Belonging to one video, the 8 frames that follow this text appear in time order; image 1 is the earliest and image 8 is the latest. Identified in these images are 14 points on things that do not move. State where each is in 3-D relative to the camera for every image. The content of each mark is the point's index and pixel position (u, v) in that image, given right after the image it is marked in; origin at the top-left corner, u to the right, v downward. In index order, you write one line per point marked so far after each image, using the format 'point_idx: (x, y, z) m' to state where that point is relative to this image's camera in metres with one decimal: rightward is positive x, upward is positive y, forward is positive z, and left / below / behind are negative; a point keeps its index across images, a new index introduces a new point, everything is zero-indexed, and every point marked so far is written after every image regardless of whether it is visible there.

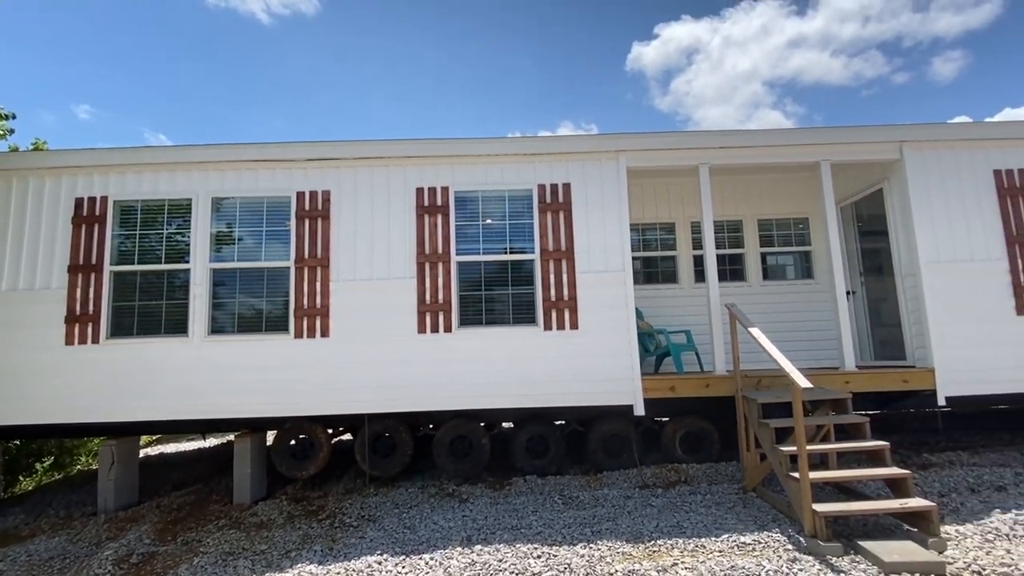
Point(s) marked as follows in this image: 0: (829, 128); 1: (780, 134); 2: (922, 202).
0: (+2.7, +1.4, +4.8) m
1: (+2.4, +1.3, +4.8) m
2: (+3.5, +0.7, +4.7) m
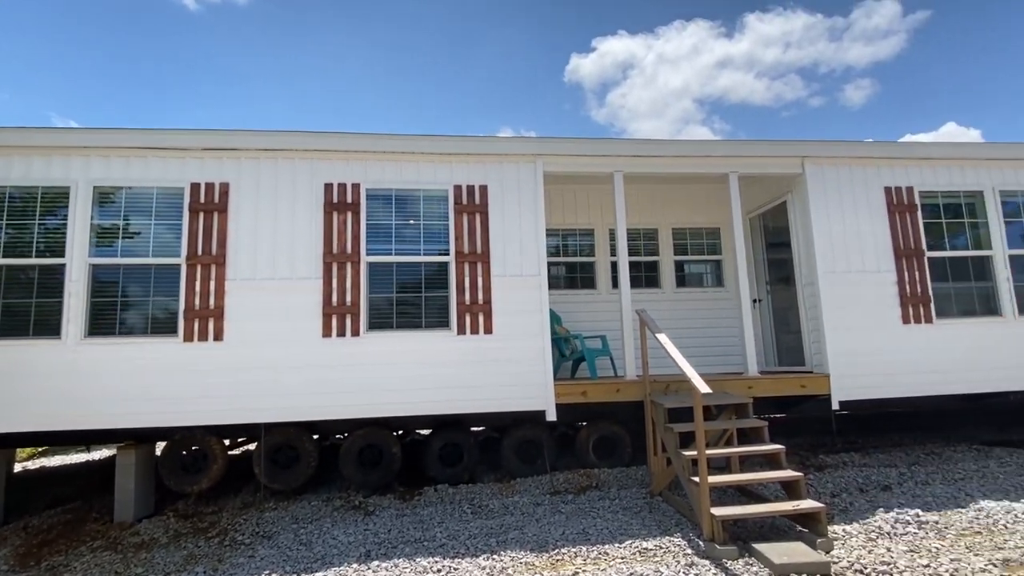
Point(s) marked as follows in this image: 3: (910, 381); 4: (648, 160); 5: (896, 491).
0: (+2.0, +1.3, +4.9) m
1: (+1.6, +1.2, +4.9) m
2: (+2.7, +0.6, +4.9) m
3: (+3.4, -0.8, +4.8) m
4: (+1.2, +1.1, +4.9) m
5: (+3.0, -1.6, +4.3) m
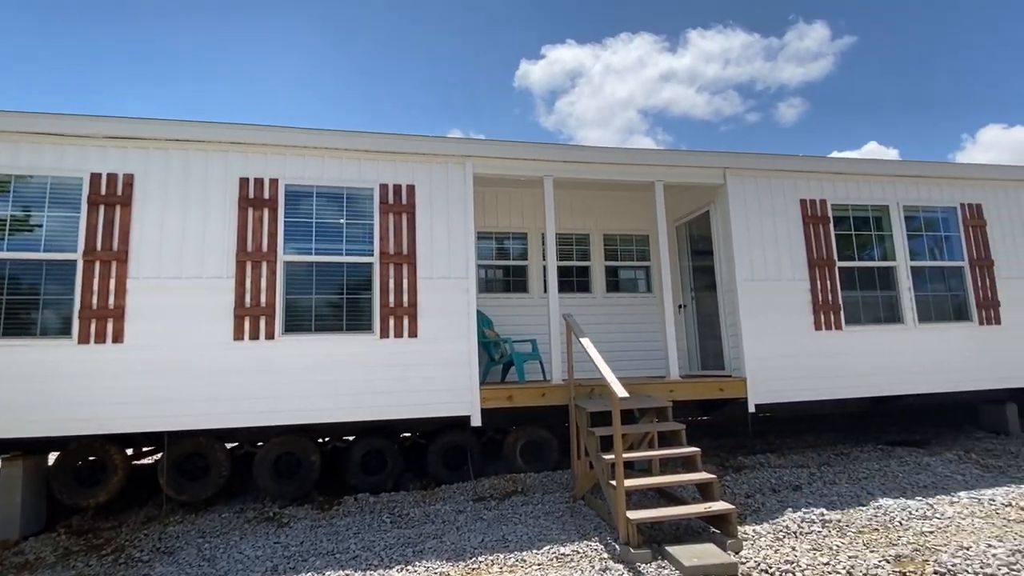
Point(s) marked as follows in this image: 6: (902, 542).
0: (+1.4, +1.2, +5.0) m
1: (+1.0, +1.2, +5.0) m
2: (+2.1, +0.6, +5.1) m
3: (+2.8, -0.9, +5.1) m
4: (+0.6, +1.1, +4.9) m
5: (+2.3, -1.6, +4.5) m
6: (+2.4, -1.6, +3.5) m
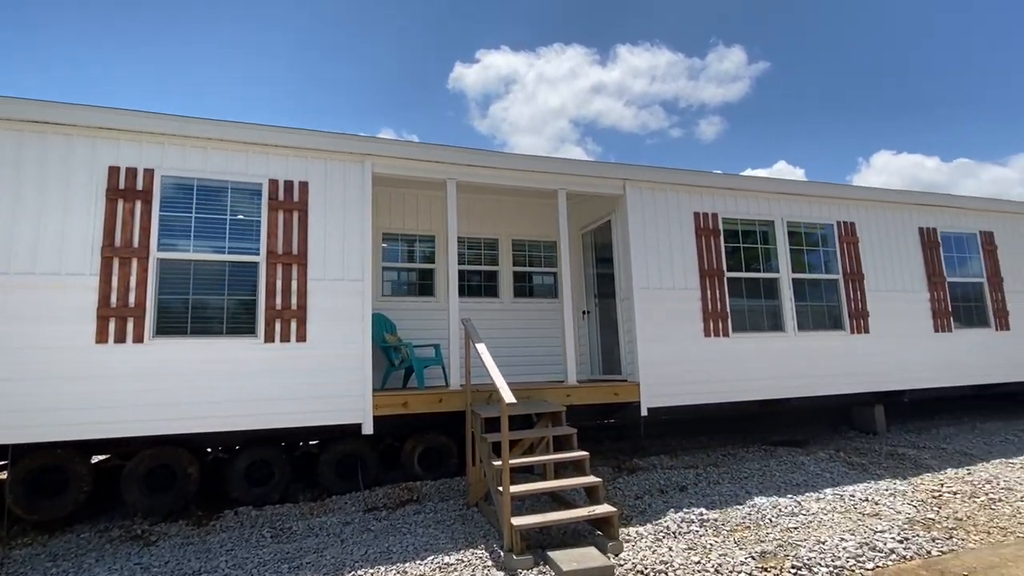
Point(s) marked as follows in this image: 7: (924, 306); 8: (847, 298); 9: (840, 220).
0: (+0.5, +1.2, +5.1) m
1: (+0.2, +1.1, +5.0) m
2: (+1.2, +0.5, +5.3) m
3: (+1.9, -1.0, +5.3) m
4: (-0.3, +1.0, +4.9) m
5: (+1.5, -1.7, +4.7) m
6: (+1.7, -1.7, +3.7) m
7: (+4.8, -0.2, +6.5) m
8: (+3.6, -0.1, +6.1) m
9: (+3.6, +0.8, +6.2) m
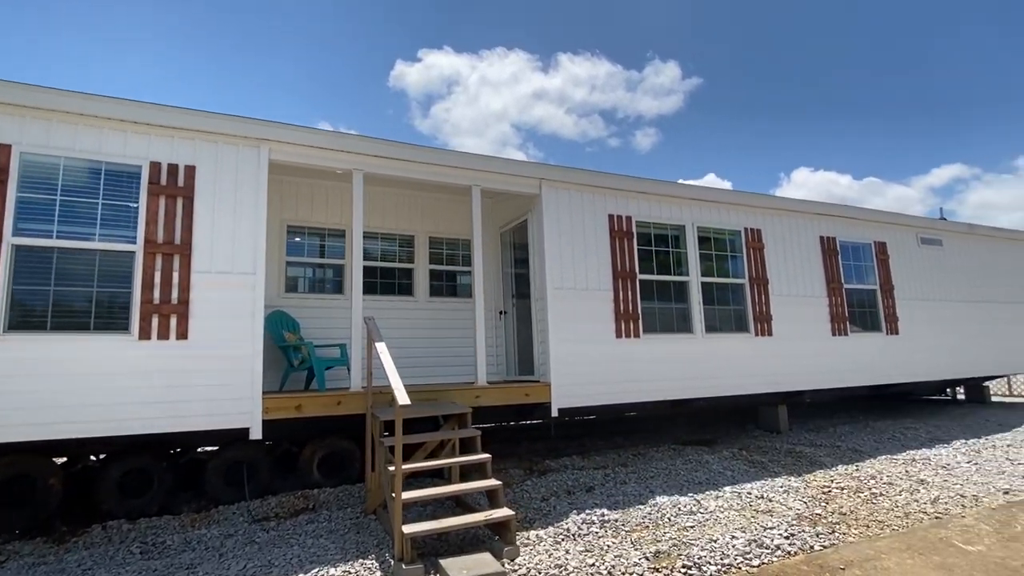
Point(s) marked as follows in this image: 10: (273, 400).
0: (-0.3, +1.2, +5.0) m
1: (-0.6, +1.2, +4.8) m
2: (+0.4, +0.5, +5.2) m
3: (+1.0, -1.0, +5.3) m
4: (-1.0, +1.1, +4.7) m
5: (+0.7, -1.7, +4.6) m
6: (+1.0, -1.7, +3.7) m
7: (+3.8, -0.3, +6.8) m
8: (+2.7, -0.2, +6.3) m
9: (+2.7, +0.7, +6.4) m
10: (-1.8, -0.8, +4.1) m
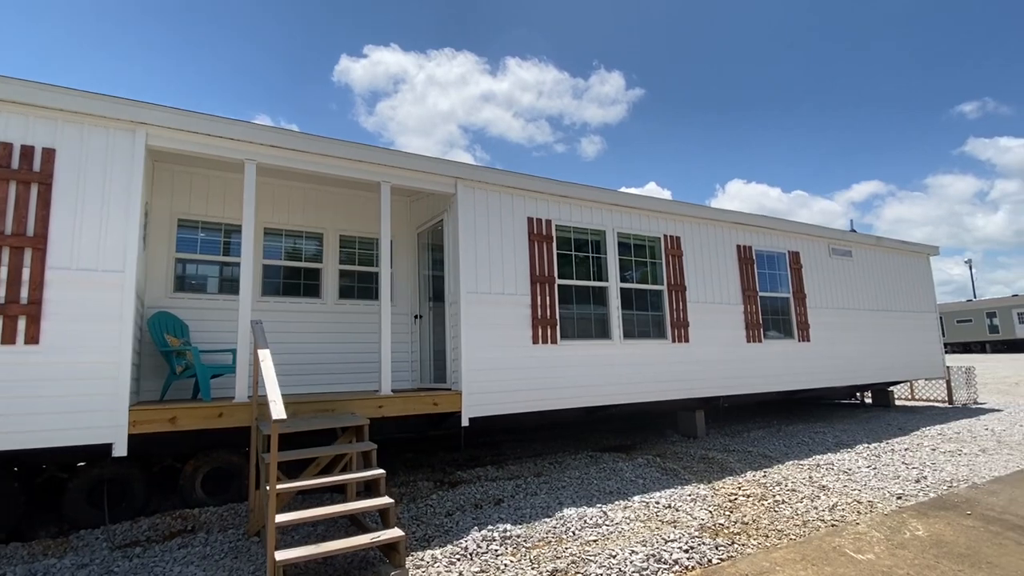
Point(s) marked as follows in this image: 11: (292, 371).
0: (-1.0, +1.2, +4.7) m
1: (-1.3, +1.1, +4.6) m
2: (-0.4, +0.5, +5.0) m
3: (+0.2, -1.0, +5.2) m
4: (-1.7, +1.1, +4.4) m
5: (-0.1, -1.7, +4.5) m
6: (+0.3, -1.7, +3.6) m
7: (+2.8, -0.4, +6.9) m
8: (+1.8, -0.2, +6.3) m
9: (+1.8, +0.6, +6.5) m
10: (-2.5, -0.8, +3.7) m
11: (-2.1, -0.8, +5.3) m
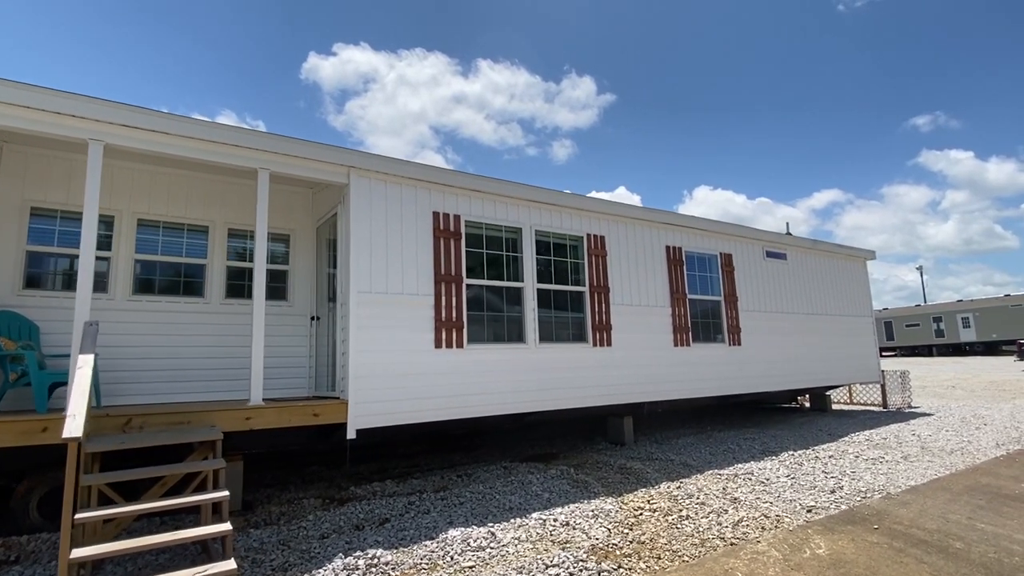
0: (-1.9, +1.2, +4.3) m
1: (-2.2, +1.2, +4.1) m
2: (-1.3, +0.5, +4.6) m
3: (-0.7, -1.0, +4.8) m
4: (-2.6, +1.1, +3.9) m
5: (-0.9, -1.7, +4.1) m
6: (-0.5, -1.7, +3.2) m
7: (+1.8, -0.4, +6.7) m
8: (+0.8, -0.3, +6.0) m
9: (+0.9, +0.6, +6.2) m
10: (-3.3, -0.8, +3.2) m
11: (-3.0, -0.8, +4.8) m
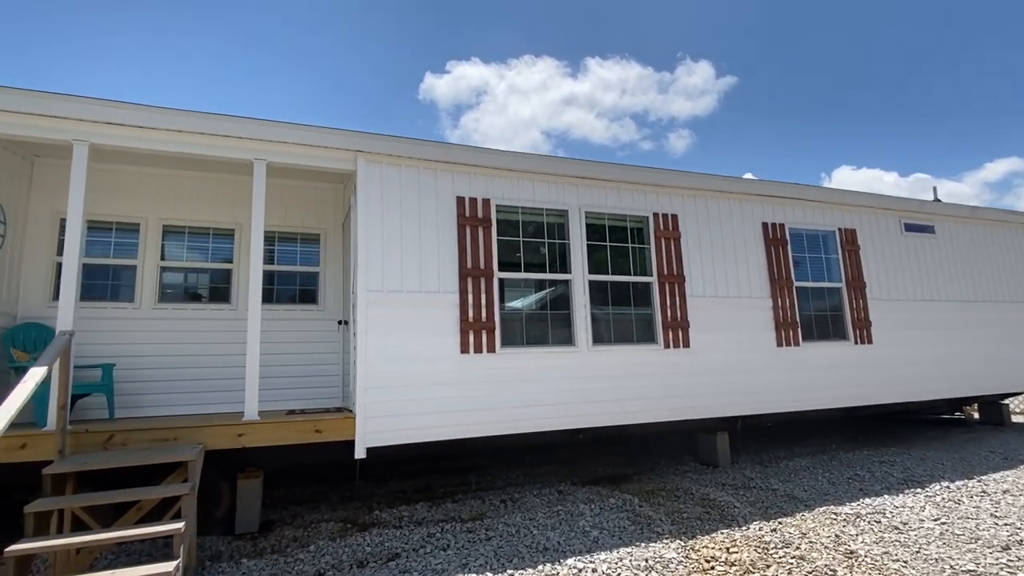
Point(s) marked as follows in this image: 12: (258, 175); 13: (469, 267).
0: (-1.7, +1.2, +3.9) m
1: (-2.1, +1.1, +3.8) m
2: (-1.0, +0.5, +4.1) m
3: (-0.4, -1.0, +4.1) m
4: (-2.5, +1.0, +3.7) m
5: (-0.7, -1.7, +3.5) m
6: (-0.5, -1.6, +2.5) m
7: (+2.4, -0.3, +5.4) m
8: (+1.3, -0.2, +5.0) m
9: (+1.3, +0.7, +5.1) m
10: (-3.2, -0.9, +3.1) m
11: (-2.6, -0.8, +4.6) m
12: (-1.8, +0.8, +3.9) m
13: (-0.3, +0.2, +4.4) m
